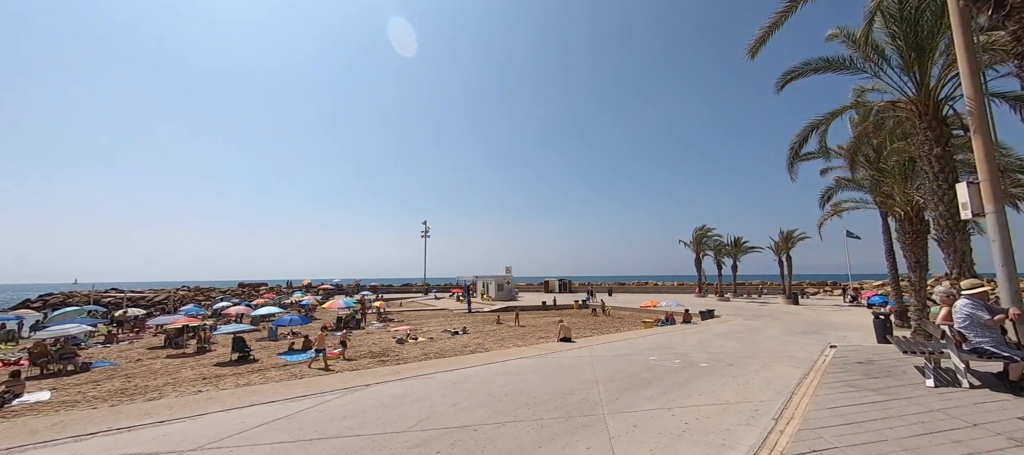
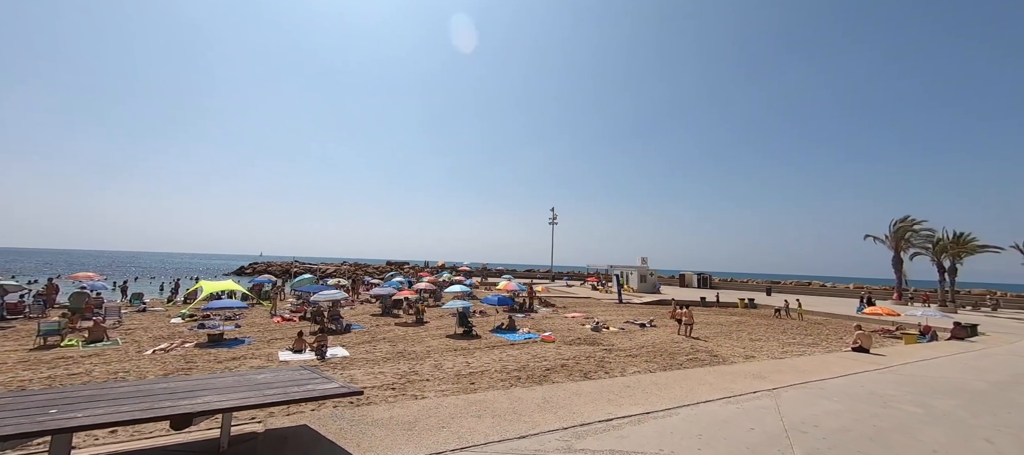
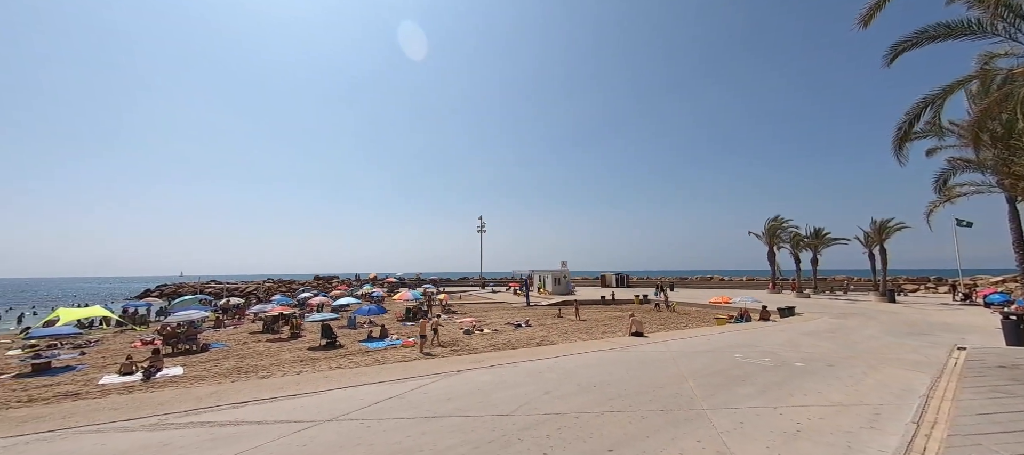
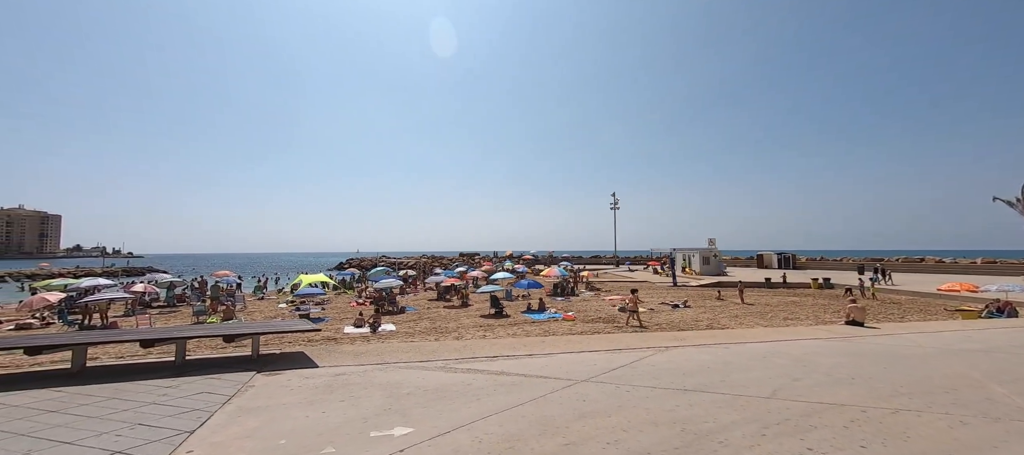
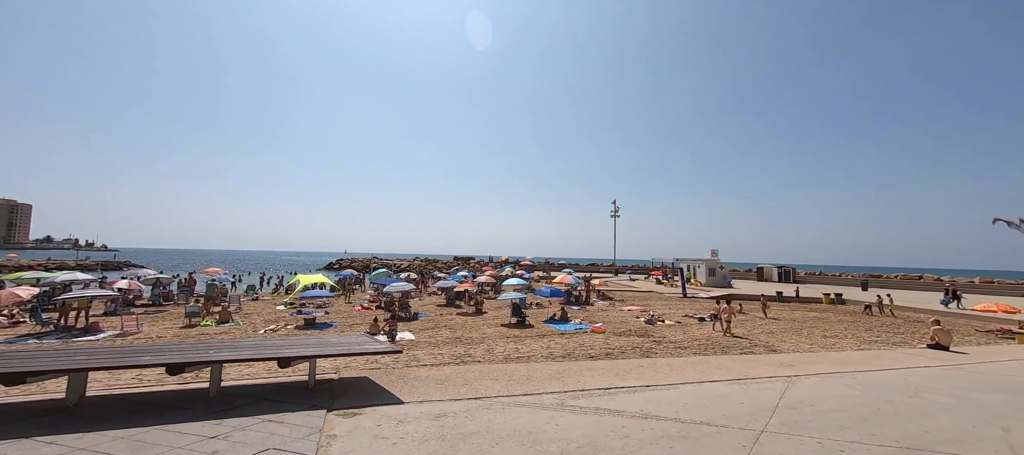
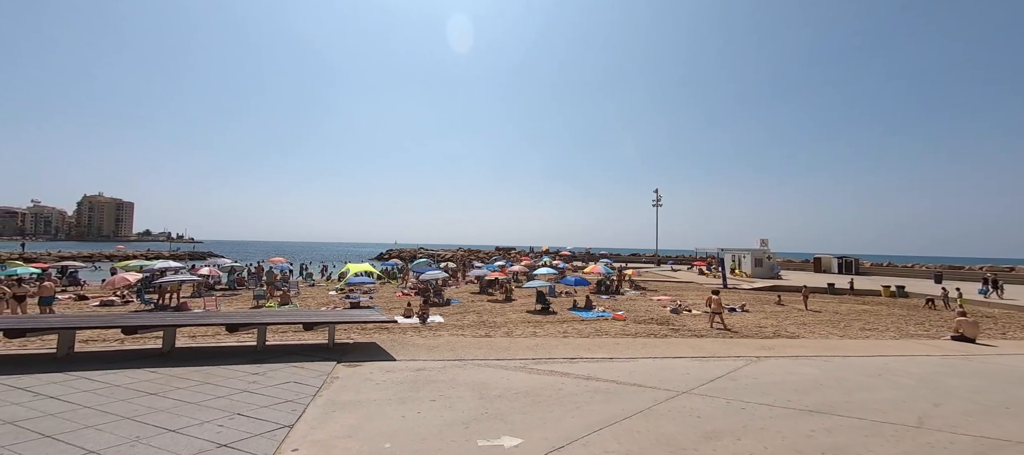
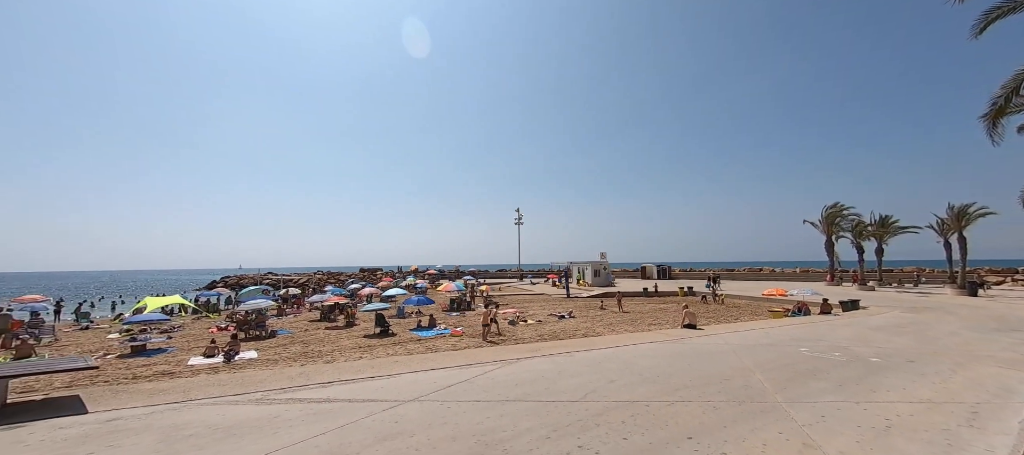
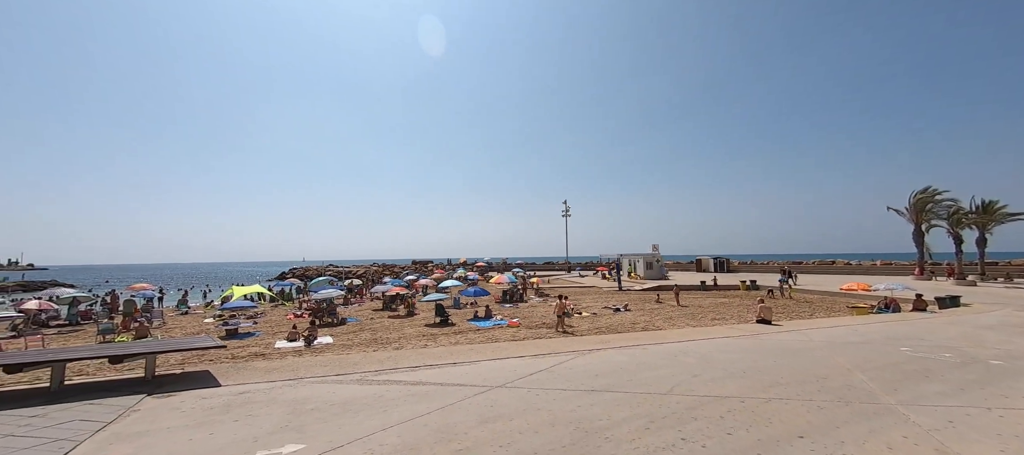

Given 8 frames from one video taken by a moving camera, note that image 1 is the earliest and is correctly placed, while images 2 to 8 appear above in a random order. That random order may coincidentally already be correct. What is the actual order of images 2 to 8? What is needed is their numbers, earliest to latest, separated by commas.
3, 7, 8, 4, 6, 5, 2
